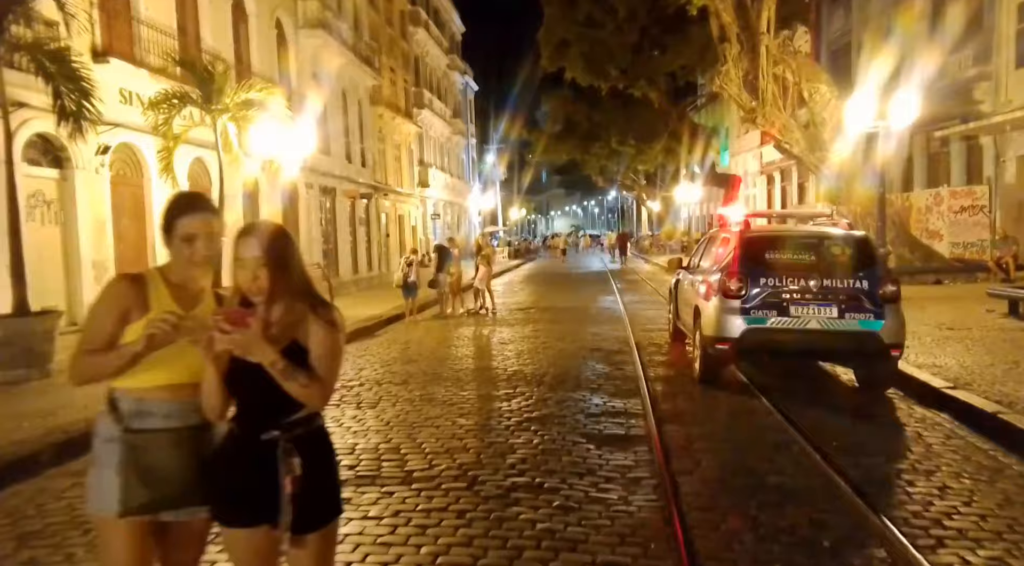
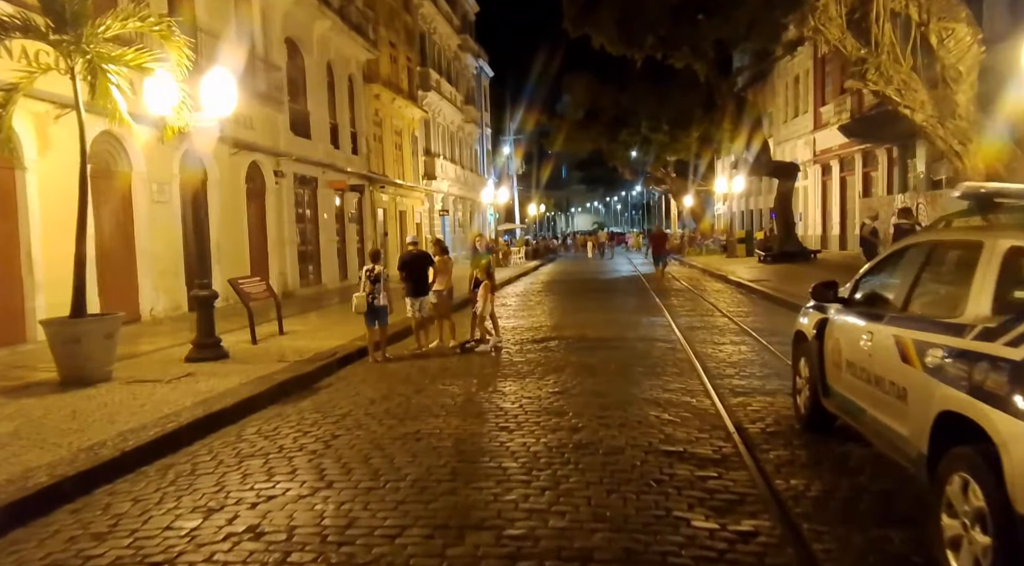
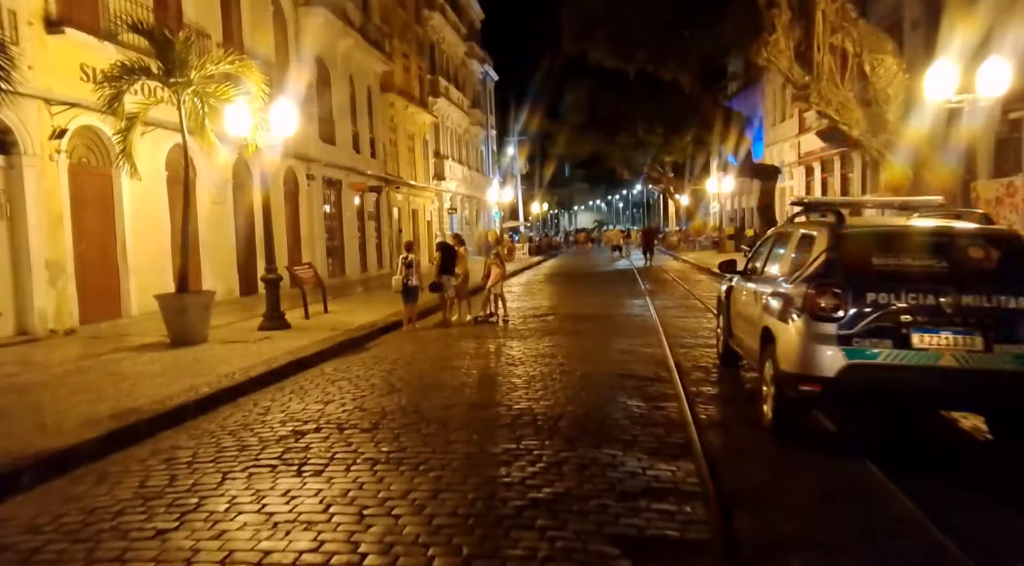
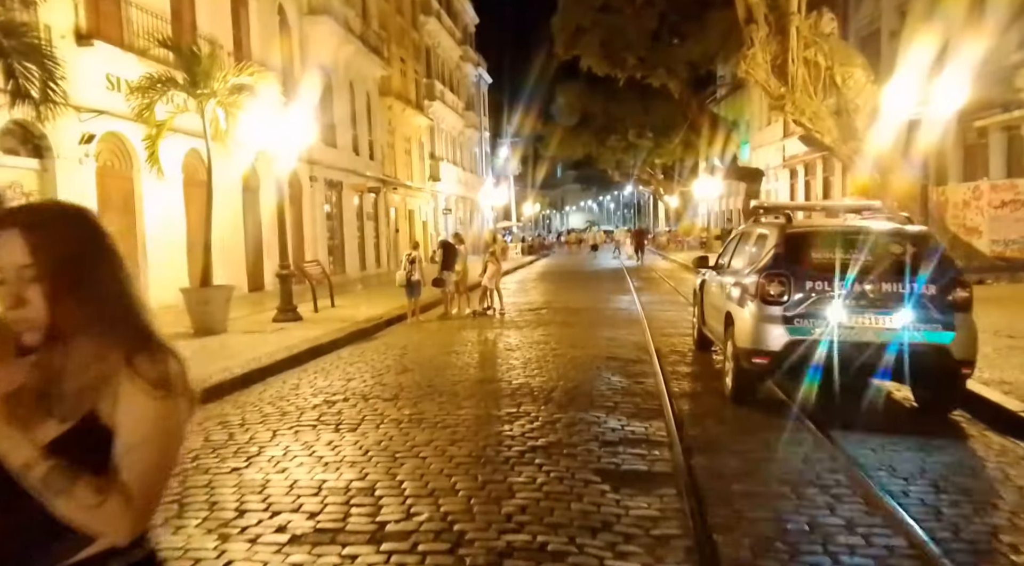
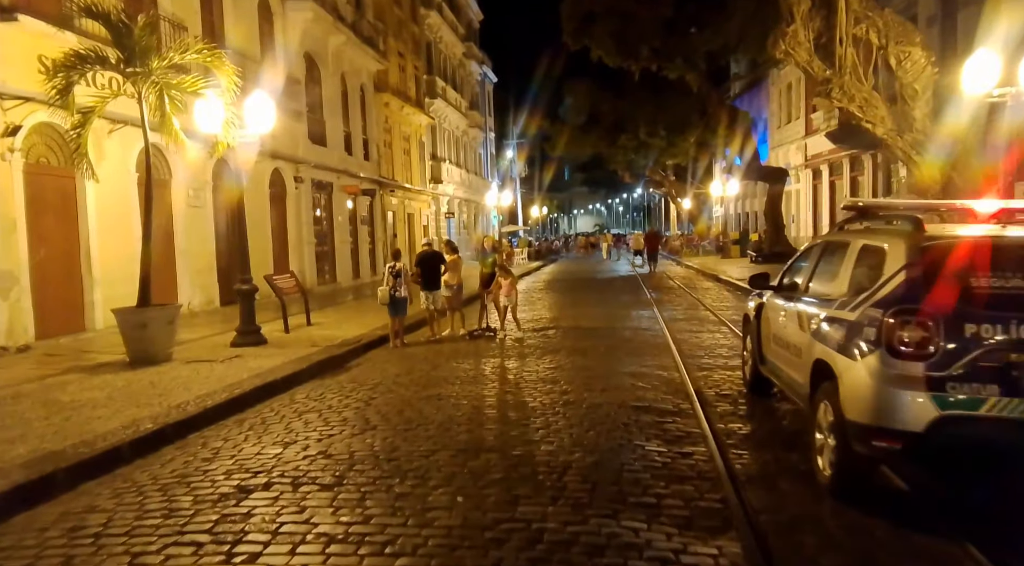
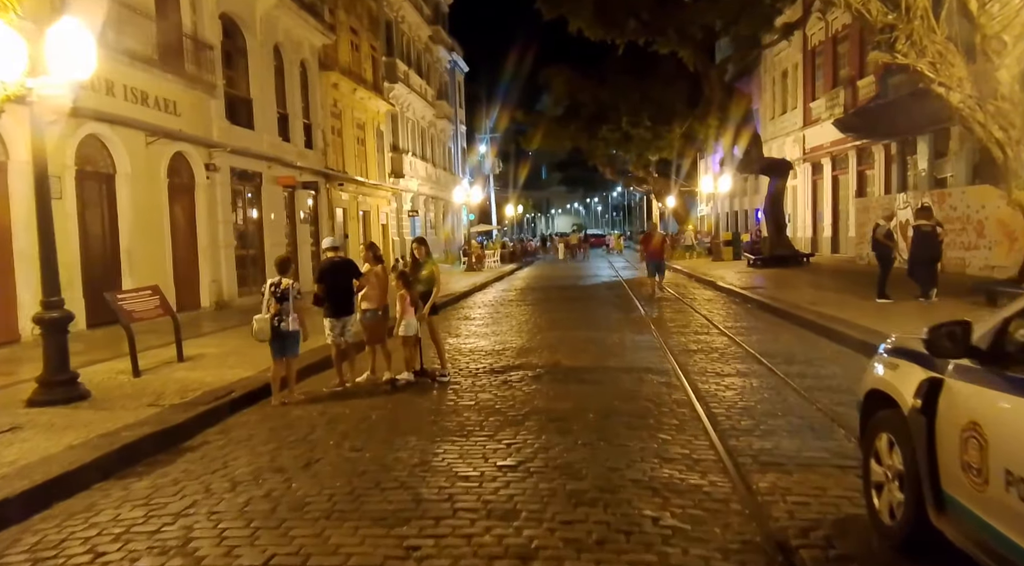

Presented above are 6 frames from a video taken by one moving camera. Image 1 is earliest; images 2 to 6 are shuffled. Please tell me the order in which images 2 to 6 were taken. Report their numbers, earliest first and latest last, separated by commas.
4, 3, 5, 2, 6
